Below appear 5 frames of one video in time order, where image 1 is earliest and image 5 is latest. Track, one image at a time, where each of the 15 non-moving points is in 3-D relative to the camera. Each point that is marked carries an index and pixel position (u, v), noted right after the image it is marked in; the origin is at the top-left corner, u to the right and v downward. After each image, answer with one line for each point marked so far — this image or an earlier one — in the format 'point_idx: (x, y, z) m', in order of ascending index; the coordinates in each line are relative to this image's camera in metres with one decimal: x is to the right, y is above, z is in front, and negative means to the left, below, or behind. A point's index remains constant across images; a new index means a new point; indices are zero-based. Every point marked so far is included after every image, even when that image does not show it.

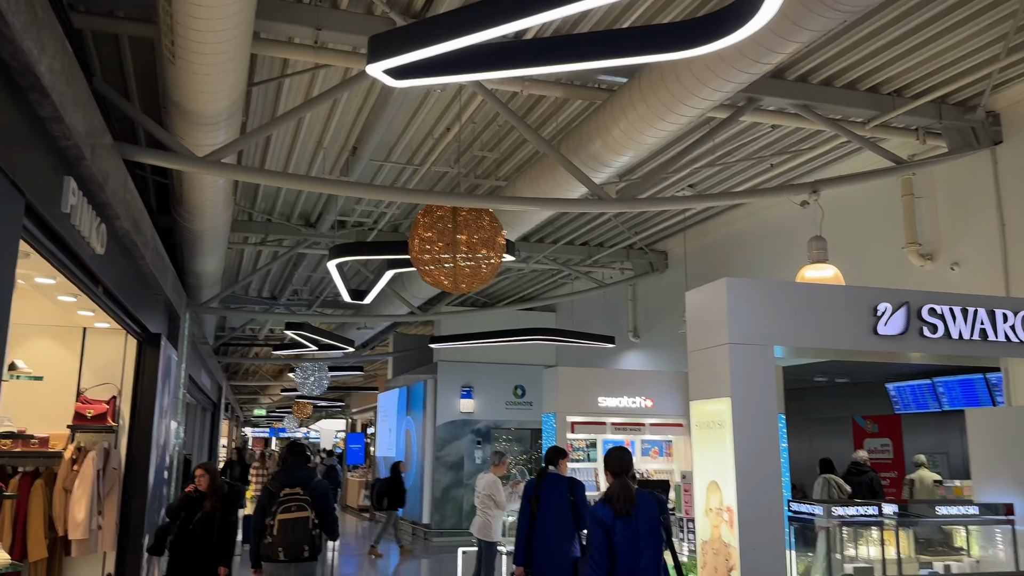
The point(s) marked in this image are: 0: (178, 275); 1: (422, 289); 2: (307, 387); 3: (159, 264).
0: (-3.4, +0.1, +8.1) m
1: (-1.0, 0.0, +9.0) m
2: (-3.7, -1.8, +14.3) m
3: (-2.4, +0.2, +5.4) m
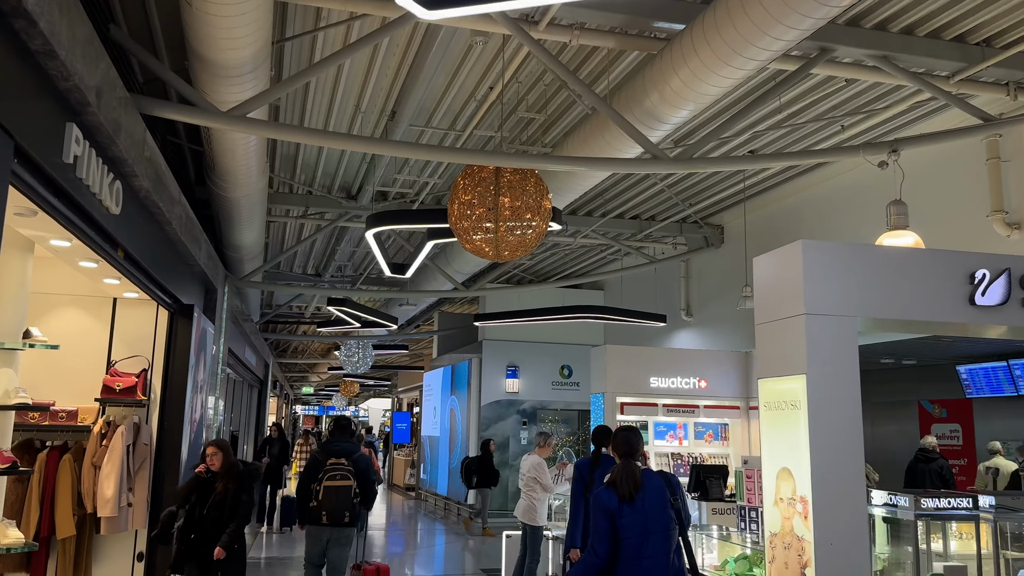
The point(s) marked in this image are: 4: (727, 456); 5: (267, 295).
0: (-2.9, +0.4, +7.9) m
1: (-0.5, +0.2, +8.7) m
2: (-2.8, -1.4, +14.1) m
3: (-2.1, +0.4, +5.1) m
4: (+2.3, -1.8, +8.4) m
5: (-4.2, -0.1, +13.8) m
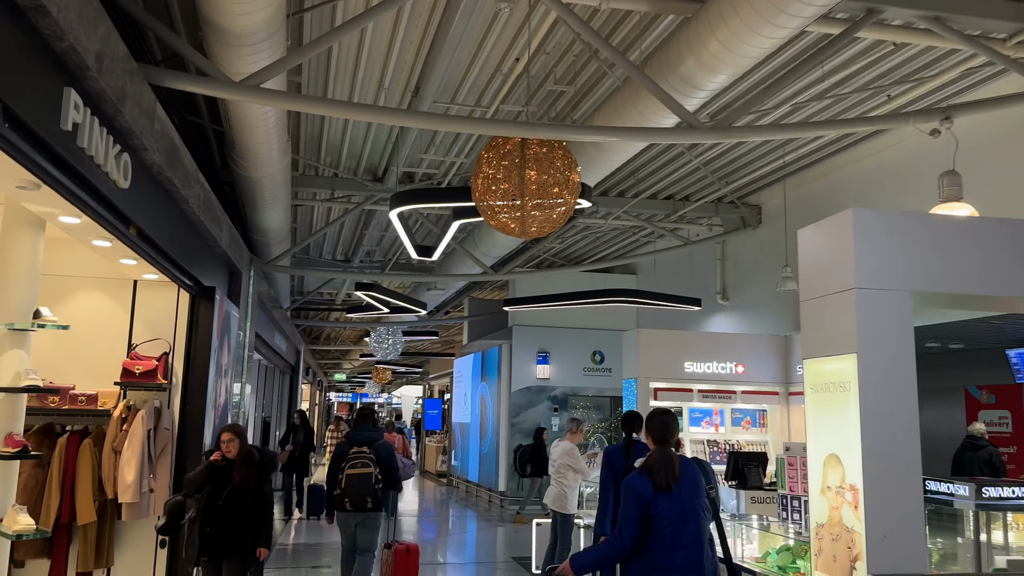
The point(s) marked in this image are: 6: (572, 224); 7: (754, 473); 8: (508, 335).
0: (-2.6, +0.6, +7.8) m
1: (-0.2, +0.4, +8.5) m
2: (-2.3, -1.1, +14.1) m
3: (-1.9, +0.5, +5.0) m
4: (+2.6, -1.6, +8.1) m
5: (-3.7, +0.1, +13.7) m
6: (+0.7, +0.7, +9.2) m
7: (+1.9, -1.4, +6.1) m
8: (-0.1, -0.7, +12.4) m
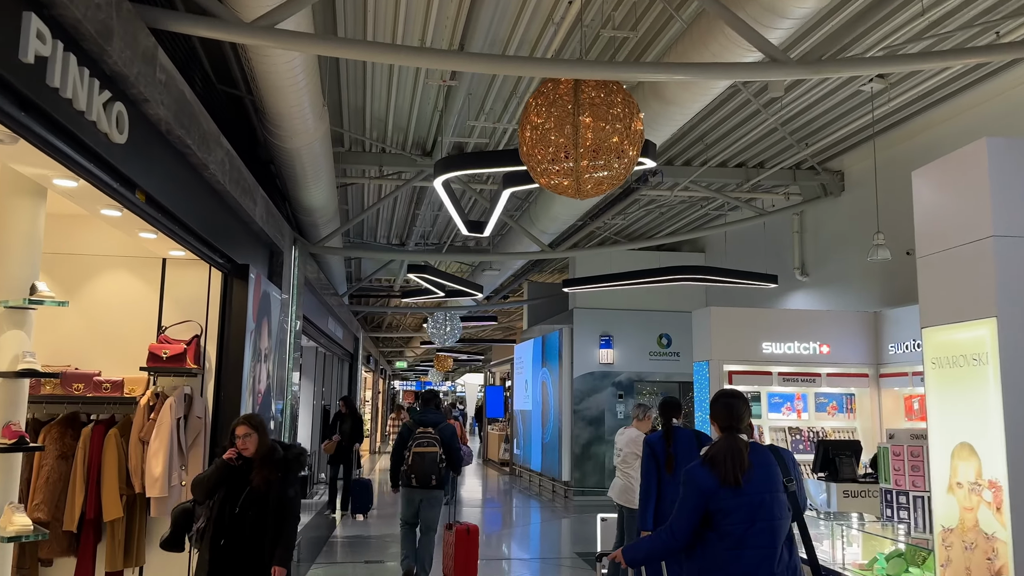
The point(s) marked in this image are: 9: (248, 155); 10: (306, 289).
0: (-2.1, +0.7, +7.5) m
1: (+0.4, +0.6, +8.0) m
2: (-1.2, -0.8, +13.7) m
3: (-1.6, +0.6, +4.6) m
4: (+3.2, -1.3, +7.4) m
5: (-2.7, +0.4, +13.4) m
6: (+1.3, +1.0, +8.6) m
7: (+2.3, -1.2, +5.5) m
8: (+0.8, -0.5, +11.9) m
9: (-2.2, +1.1, +6.6) m
10: (-2.2, 0.0, +8.3) m
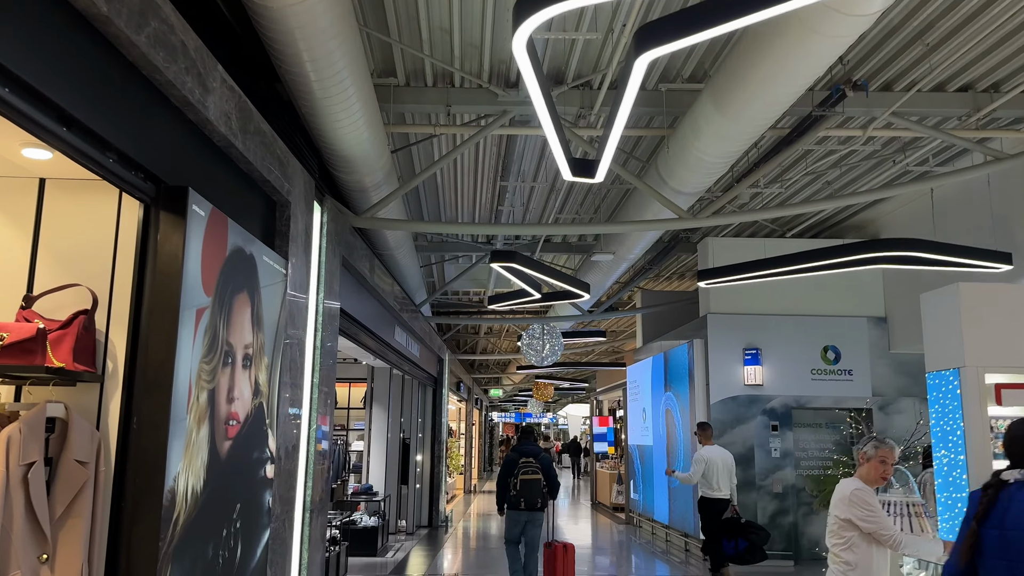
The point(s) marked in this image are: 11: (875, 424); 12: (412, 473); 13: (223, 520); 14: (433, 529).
0: (-1.3, +0.8, +5.4) m
1: (+1.2, +0.8, +5.5) m
2: (+0.4, -1.0, +11.4) m
3: (-1.1, +0.8, +2.4) m
4: (+4.0, -1.1, +4.6) m
5: (-1.1, +0.2, +11.3) m
6: (+2.2, +1.1, +6.1) m
7: (+2.8, -0.9, +2.7) m
8: (+2.2, -0.5, +9.3) m
9: (-1.5, +1.2, +4.6) m
10: (-1.2, +0.1, +6.2) m
11: (+4.0, -1.5, +8.8) m
12: (-1.5, -2.7, +11.7) m
13: (-1.2, -0.9, +3.2) m
14: (-1.2, -3.6, +11.8) m
